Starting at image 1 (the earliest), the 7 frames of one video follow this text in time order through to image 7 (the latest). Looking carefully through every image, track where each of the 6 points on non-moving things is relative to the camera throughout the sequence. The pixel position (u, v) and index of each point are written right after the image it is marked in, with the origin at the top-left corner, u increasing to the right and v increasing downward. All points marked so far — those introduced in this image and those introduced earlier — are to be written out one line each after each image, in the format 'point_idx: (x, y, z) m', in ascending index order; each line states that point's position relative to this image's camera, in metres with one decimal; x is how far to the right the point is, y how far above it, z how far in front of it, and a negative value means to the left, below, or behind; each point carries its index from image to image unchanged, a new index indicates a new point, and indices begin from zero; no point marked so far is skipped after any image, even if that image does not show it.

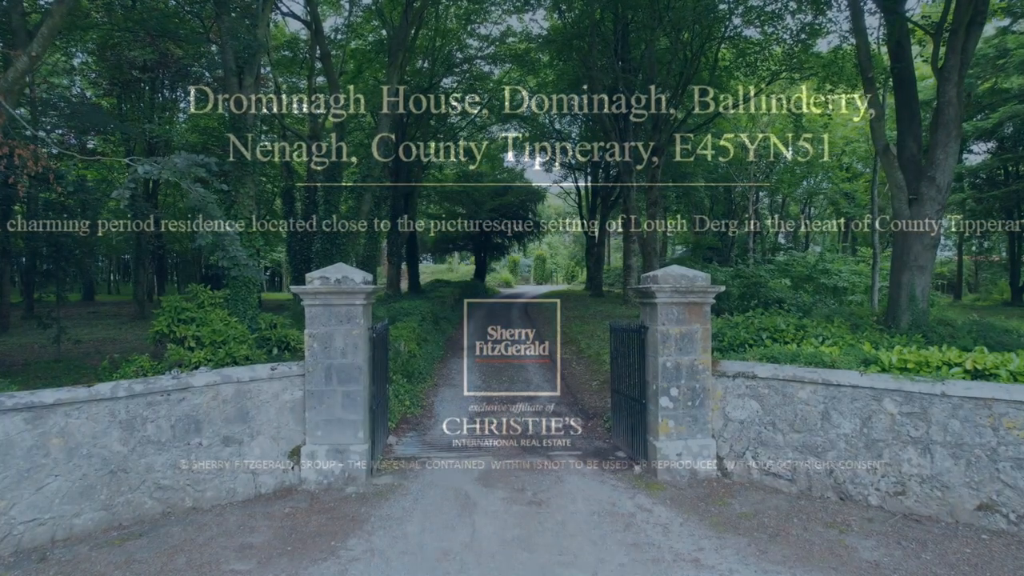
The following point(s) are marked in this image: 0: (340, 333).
0: (-1.9, -0.5, +6.1) m
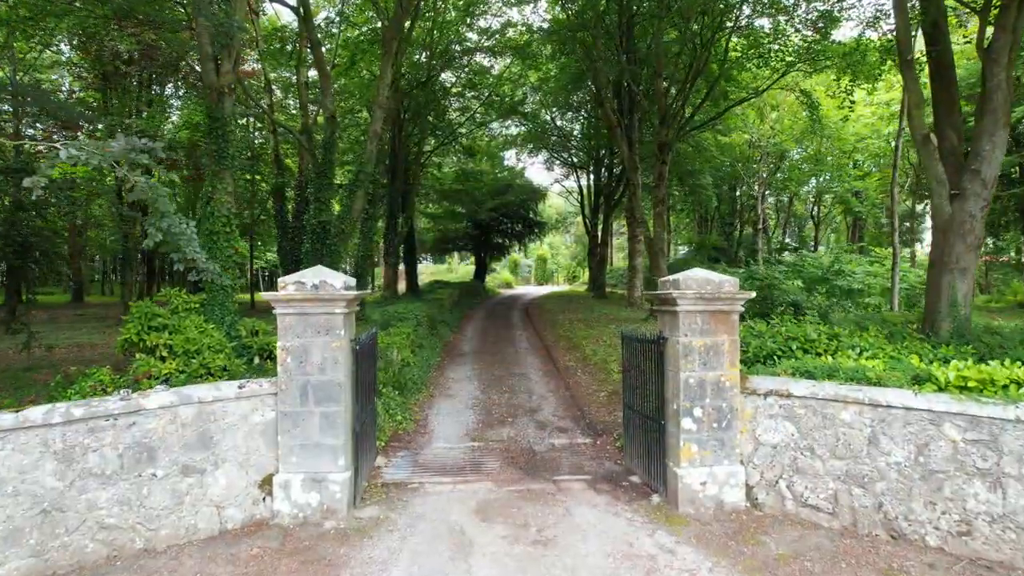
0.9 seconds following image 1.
0: (-1.9, -0.6, +5.4) m
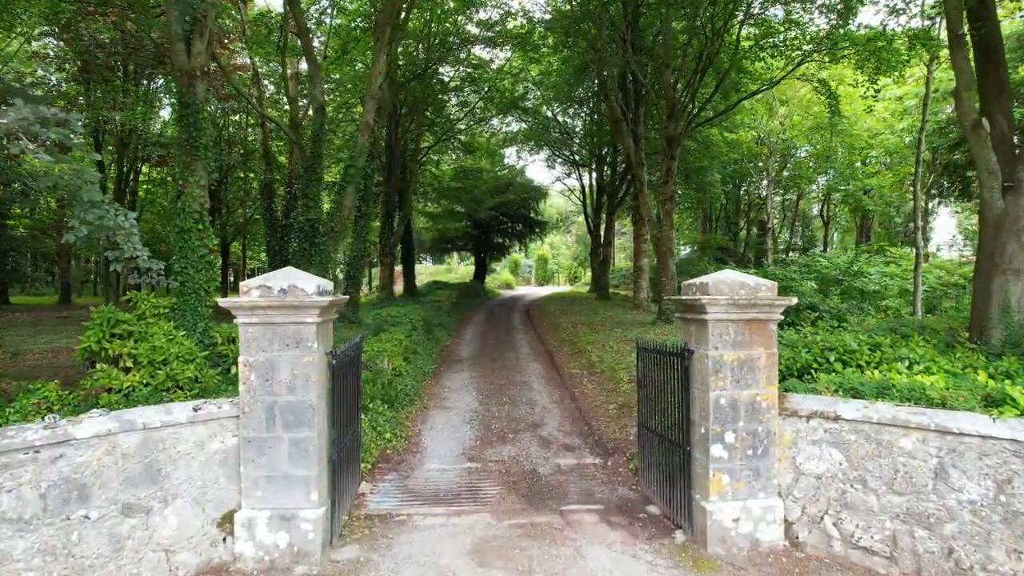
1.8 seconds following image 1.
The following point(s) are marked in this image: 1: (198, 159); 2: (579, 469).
0: (-1.9, -0.6, +4.6) m
1: (-4.6, +1.9, +7.9) m
2: (+0.8, -2.3, +6.9) m
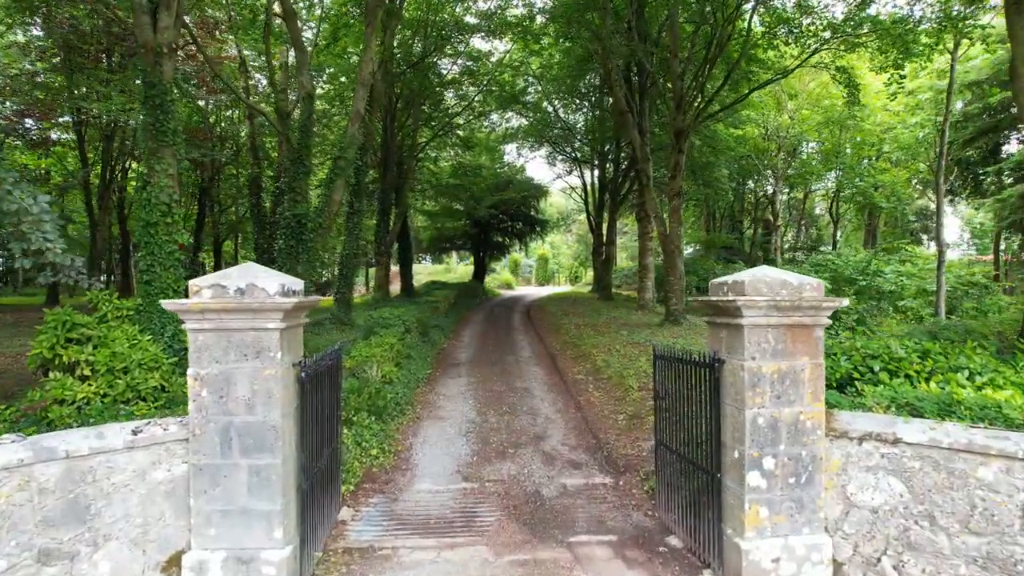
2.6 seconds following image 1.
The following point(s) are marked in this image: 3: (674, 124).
0: (-1.9, -0.6, +3.9) m
1: (-4.6, +1.9, +7.2) m
2: (+0.9, -2.3, +6.1) m
3: (+4.7, +4.8, +15.7) m
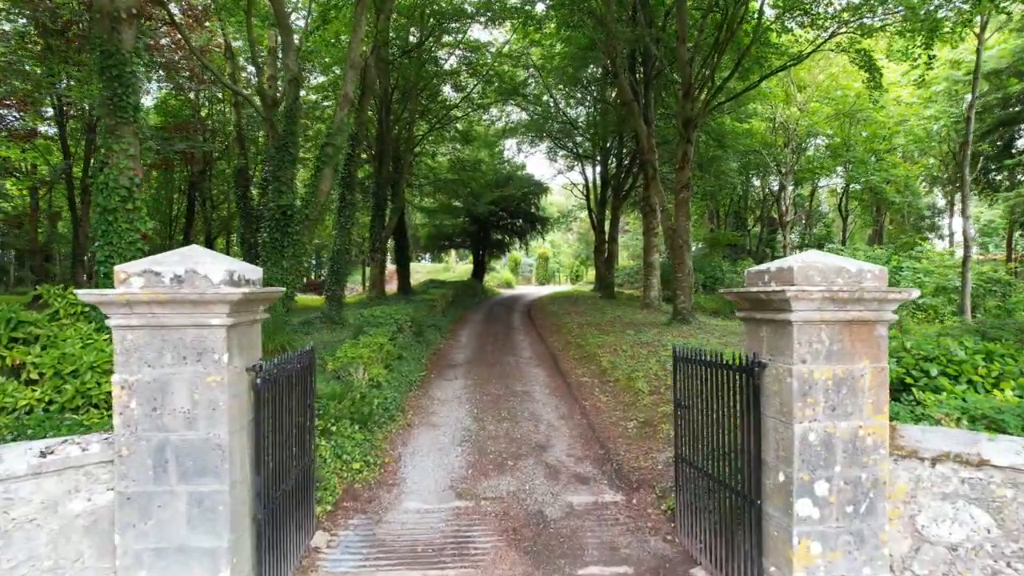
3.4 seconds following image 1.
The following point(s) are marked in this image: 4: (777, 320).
0: (-1.9, -0.5, +3.2) m
1: (-4.6, +2.0, +6.5) m
2: (+0.8, -2.2, +5.4) m
3: (+4.7, +4.8, +15.0) m
4: (+1.7, -0.2, +3.5) m
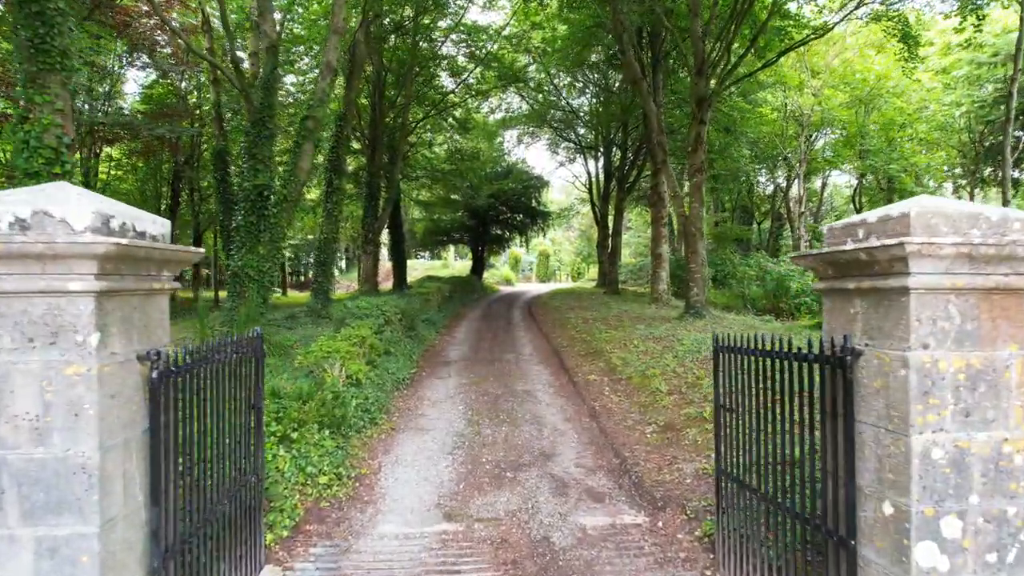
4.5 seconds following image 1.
0: (-1.9, -0.3, +2.2) m
1: (-4.6, +2.2, +5.5) m
2: (+0.8, -2.0, +4.4) m
3: (+4.7, +5.0, +14.0) m
4: (+1.7, 0.0, +2.5) m
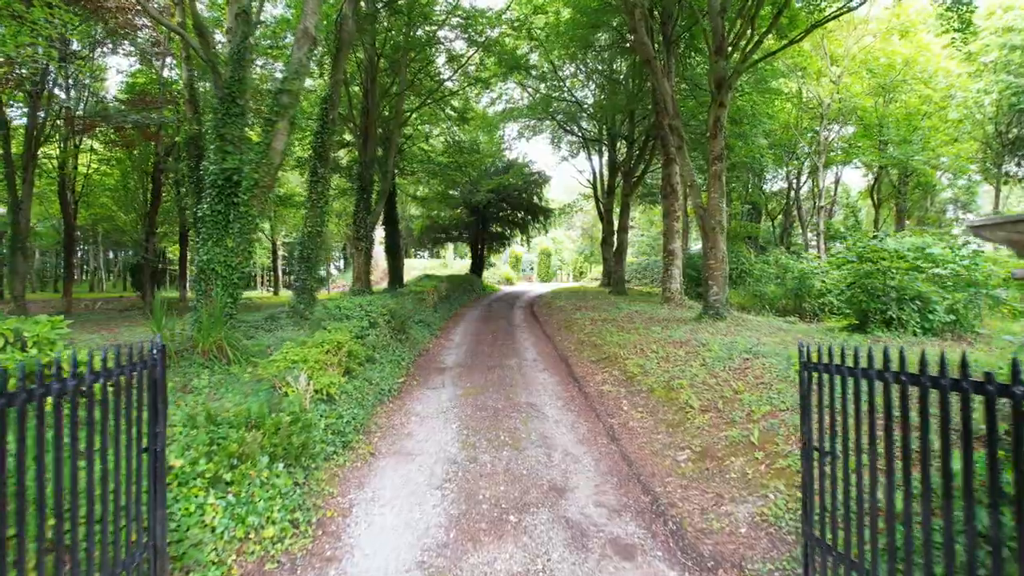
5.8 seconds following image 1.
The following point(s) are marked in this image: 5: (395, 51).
0: (-1.9, -0.3, +1.0) m
1: (-4.6, +2.2, +4.3) m
2: (+0.9, -2.0, +3.3) m
3: (+4.7, +5.1, +12.8) m
4: (+1.7, 0.0, +1.3) m
5: (-3.6, +7.4, +16.8) m
